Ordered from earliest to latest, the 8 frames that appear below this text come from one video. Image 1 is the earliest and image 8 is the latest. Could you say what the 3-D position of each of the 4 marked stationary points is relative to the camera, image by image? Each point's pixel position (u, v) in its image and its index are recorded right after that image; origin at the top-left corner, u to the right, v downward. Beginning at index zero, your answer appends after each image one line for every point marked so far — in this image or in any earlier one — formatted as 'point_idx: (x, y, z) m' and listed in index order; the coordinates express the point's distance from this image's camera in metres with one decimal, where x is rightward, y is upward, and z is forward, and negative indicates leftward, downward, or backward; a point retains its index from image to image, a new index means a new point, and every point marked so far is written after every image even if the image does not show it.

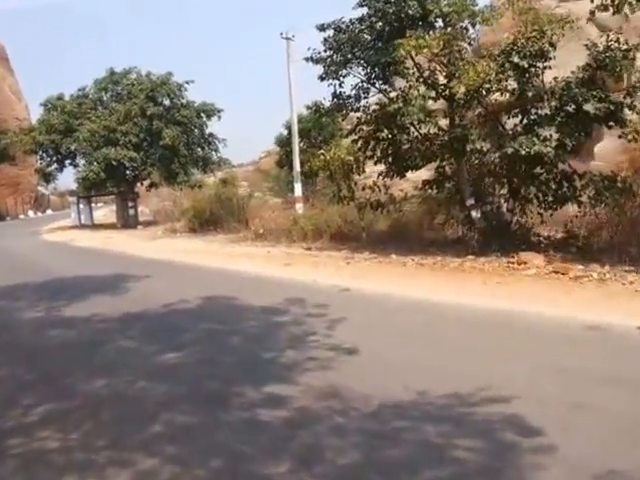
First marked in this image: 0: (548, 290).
0: (+3.6, -0.8, +11.8) m
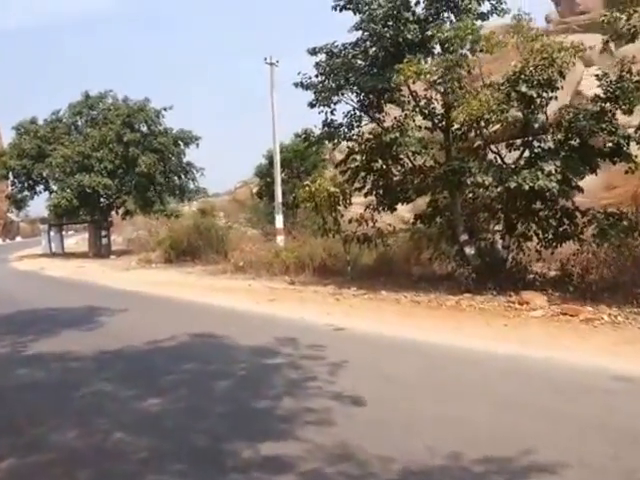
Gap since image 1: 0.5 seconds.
0: (+3.5, -1.4, +10.9) m
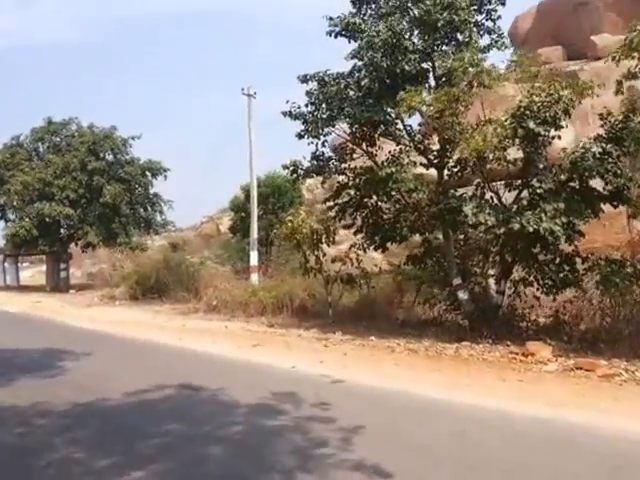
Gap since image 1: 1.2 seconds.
0: (+3.5, -2.0, +9.9) m
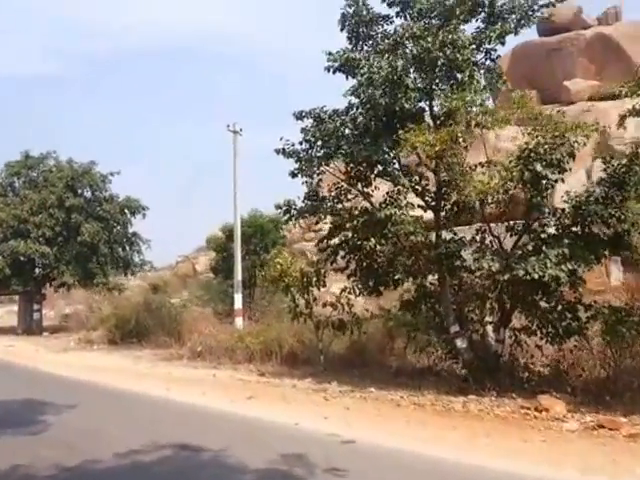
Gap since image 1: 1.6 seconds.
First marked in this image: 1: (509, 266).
0: (+3.6, -2.6, +9.3) m
1: (+3.5, -0.5, +13.8) m
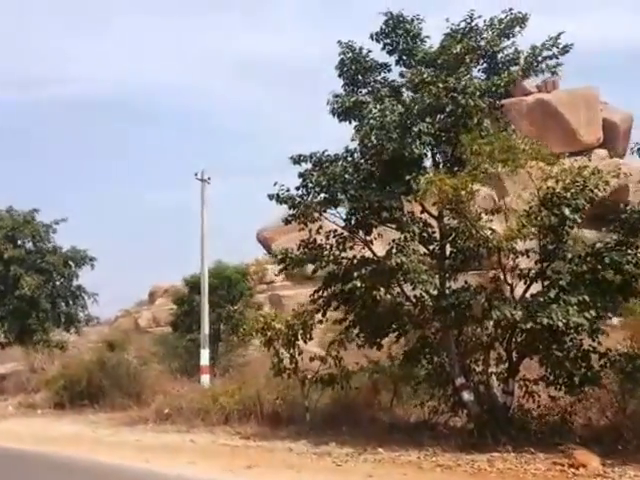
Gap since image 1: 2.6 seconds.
0: (+4.1, -3.0, +8.0) m
1: (+3.5, -1.2, +12.7) m
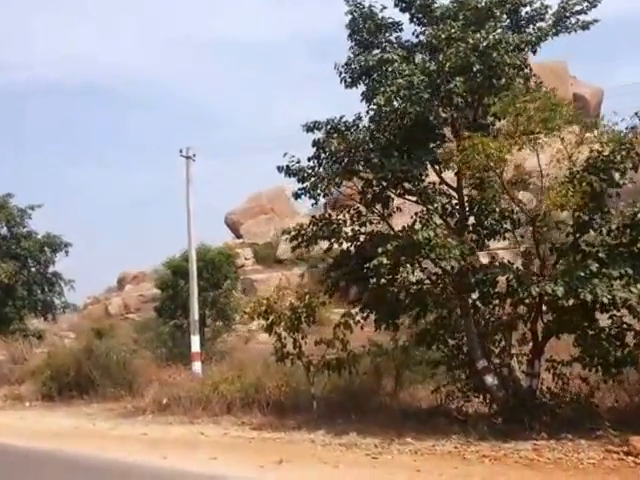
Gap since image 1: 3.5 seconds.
0: (+4.7, -2.6, +7.4) m
1: (+3.9, -0.7, +11.9) m
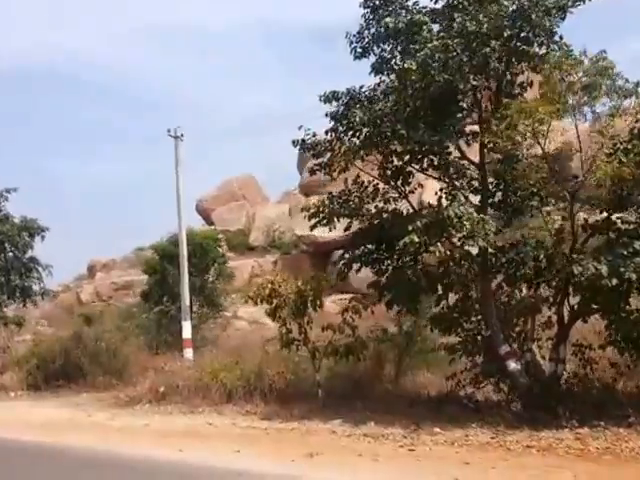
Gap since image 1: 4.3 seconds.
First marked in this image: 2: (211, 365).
0: (+5.3, -2.4, +6.9) m
1: (+4.3, -0.4, +11.4) m
2: (-2.6, -2.9, +17.8) m
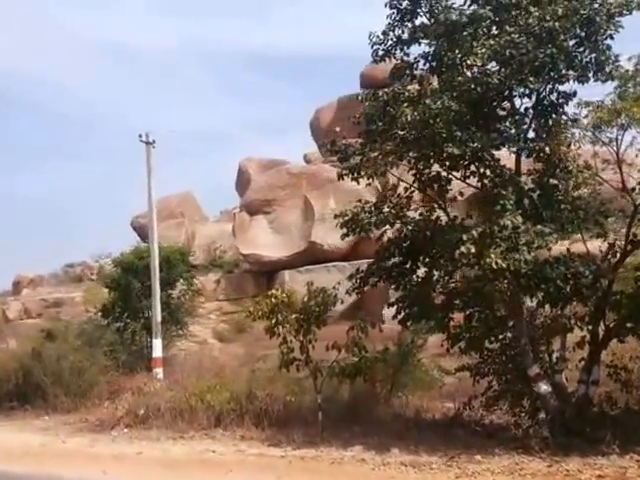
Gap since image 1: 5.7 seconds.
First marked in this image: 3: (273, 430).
0: (+6.1, -2.5, +6.2) m
1: (+4.7, -0.6, +10.6) m
2: (-2.7, -3.2, +16.3) m
3: (-0.9, -3.8, +15.0) m
